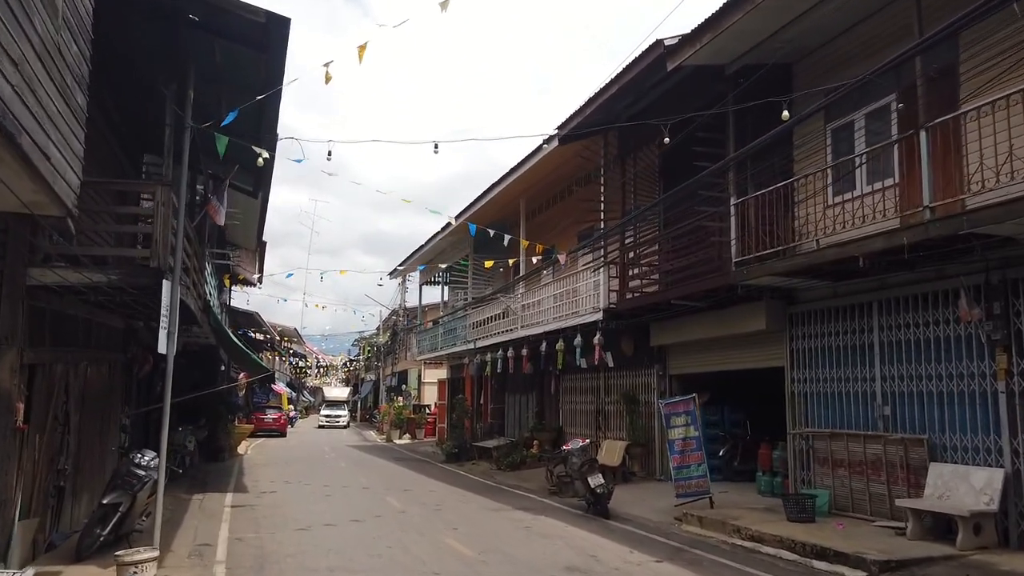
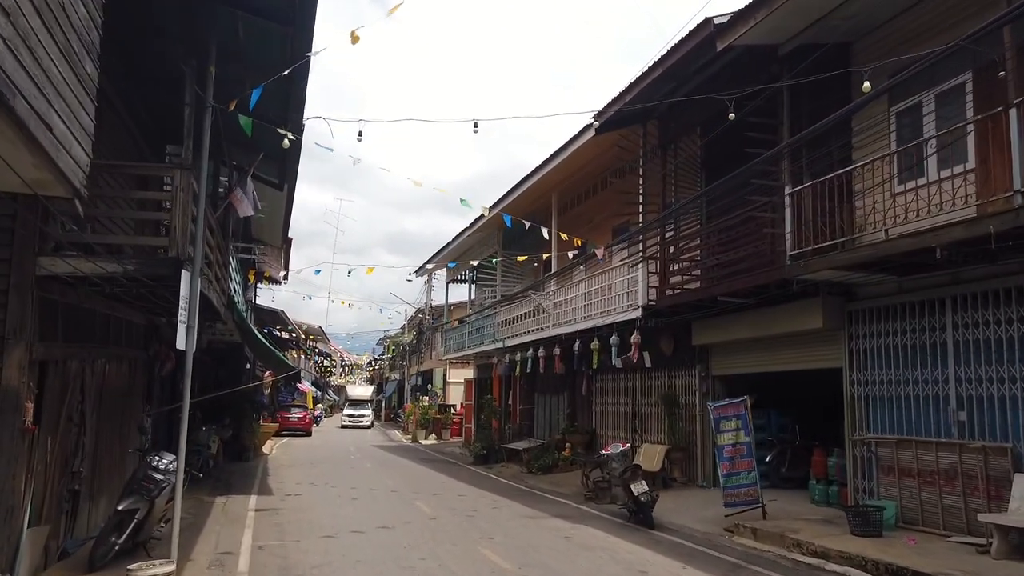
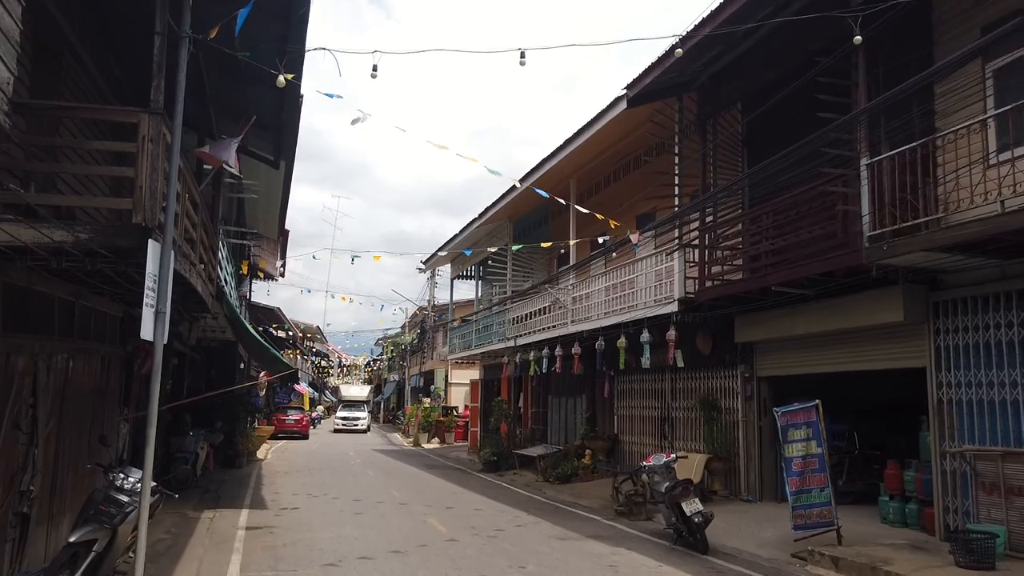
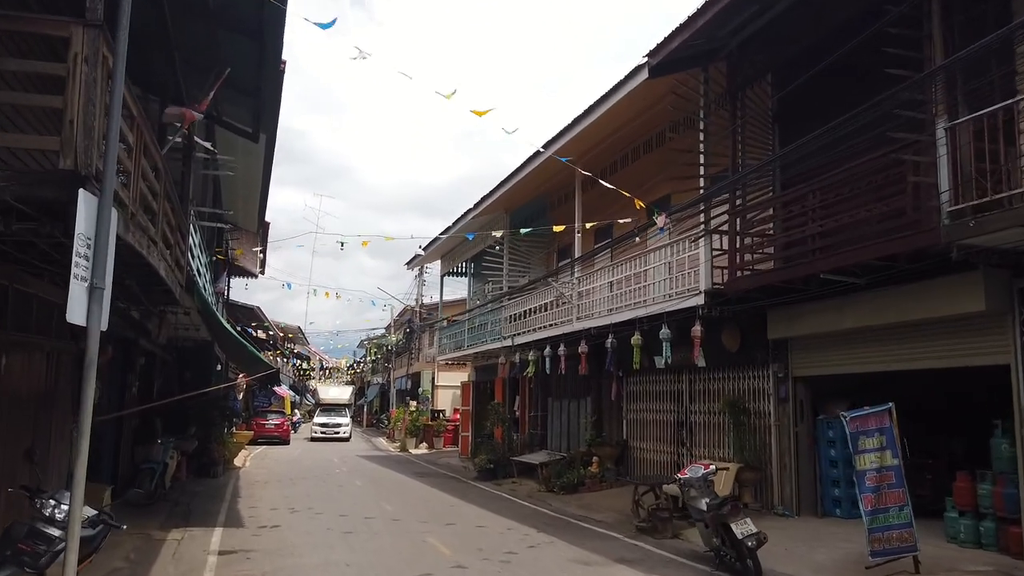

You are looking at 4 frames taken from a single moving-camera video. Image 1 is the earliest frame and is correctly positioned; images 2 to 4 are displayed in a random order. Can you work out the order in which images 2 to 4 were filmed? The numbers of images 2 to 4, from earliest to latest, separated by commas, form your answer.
2, 3, 4
